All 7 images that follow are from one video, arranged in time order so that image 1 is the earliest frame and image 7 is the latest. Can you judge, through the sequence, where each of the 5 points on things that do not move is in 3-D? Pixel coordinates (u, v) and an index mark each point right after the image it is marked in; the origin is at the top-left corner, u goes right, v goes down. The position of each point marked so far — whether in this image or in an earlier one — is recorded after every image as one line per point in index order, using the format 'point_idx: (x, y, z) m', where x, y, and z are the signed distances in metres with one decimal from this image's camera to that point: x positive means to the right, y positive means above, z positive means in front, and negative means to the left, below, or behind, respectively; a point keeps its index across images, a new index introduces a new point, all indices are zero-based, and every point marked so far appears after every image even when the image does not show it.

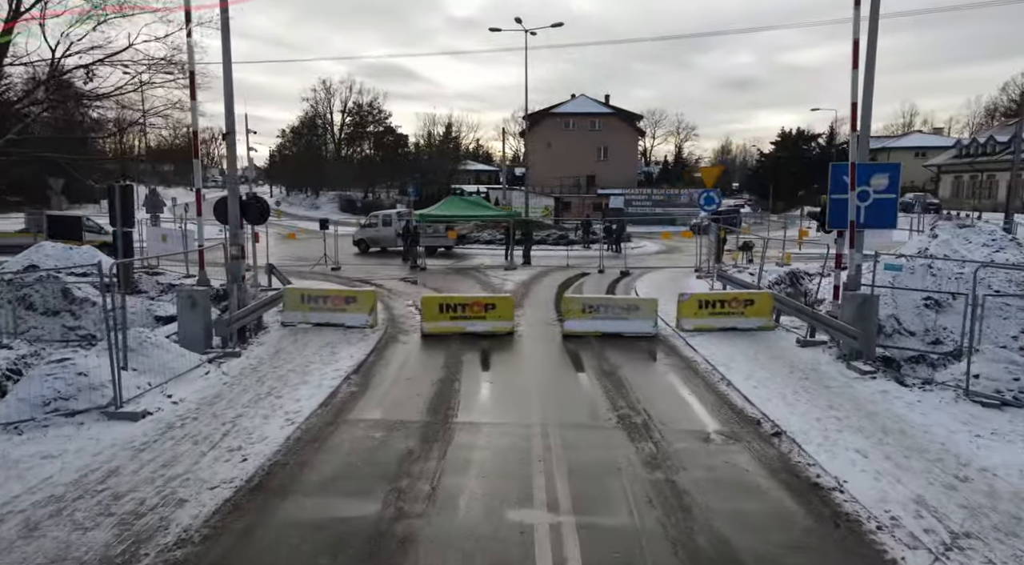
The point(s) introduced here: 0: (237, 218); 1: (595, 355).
0: (-4.6, +1.1, +11.3) m
1: (+1.5, -1.2, +11.8) m
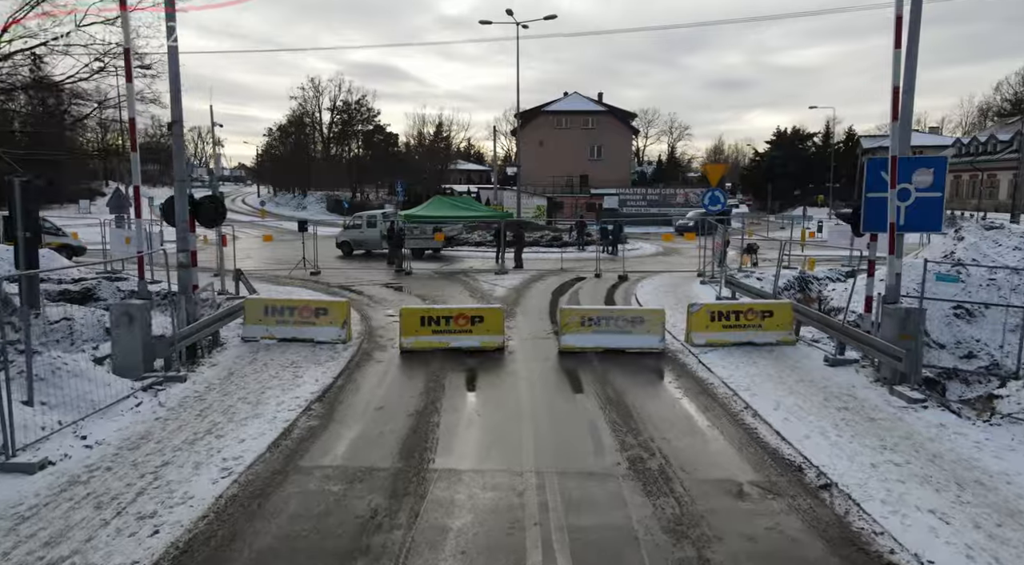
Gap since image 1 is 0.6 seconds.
0: (-4.7, +0.9, +9.9) m
1: (+1.3, -1.4, +10.5) m
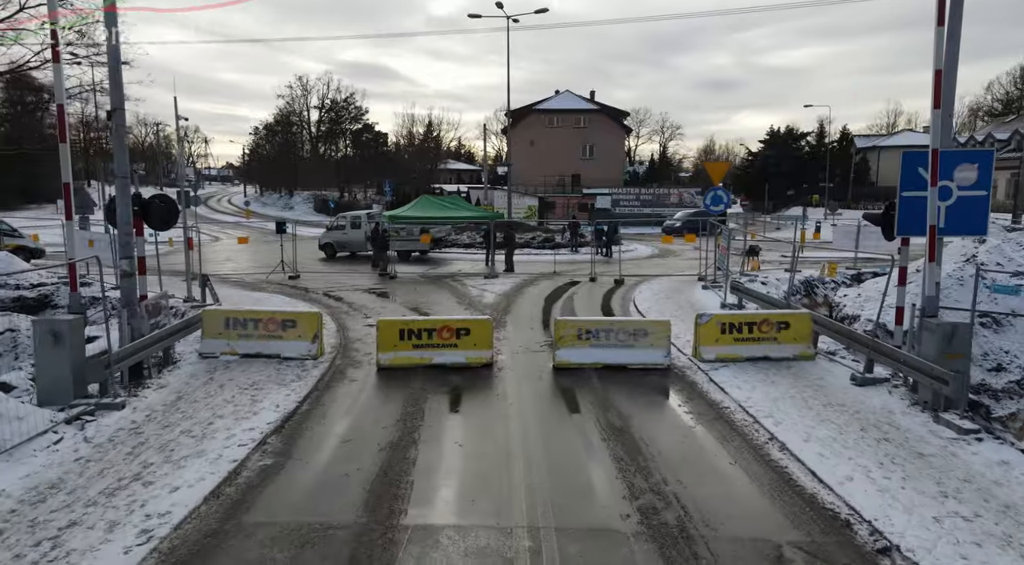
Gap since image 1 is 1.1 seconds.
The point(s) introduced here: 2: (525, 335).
0: (-4.9, +0.8, +8.7) m
1: (+1.2, -1.5, +9.3) m
2: (+0.3, -1.0, +12.7) m
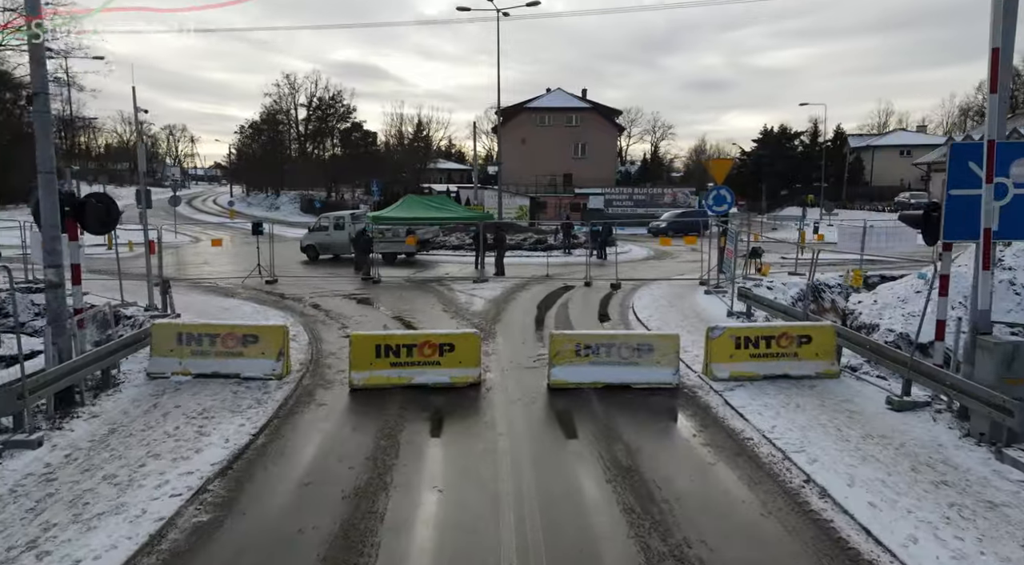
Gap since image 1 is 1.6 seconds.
0: (-5.0, +0.6, +7.5) m
1: (+1.0, -1.6, +8.2) m
2: (+0.1, -1.1, +11.6) m
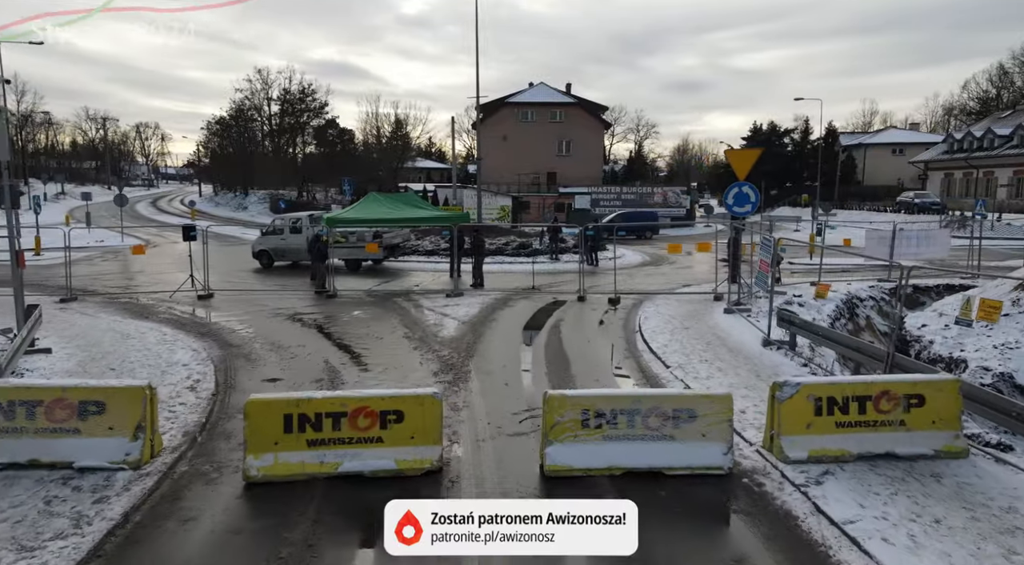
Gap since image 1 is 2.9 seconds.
0: (-5.2, +0.3, +4.3) m
1: (+0.8, -2.0, +5.2) m
2: (-0.2, -1.5, +8.6) m
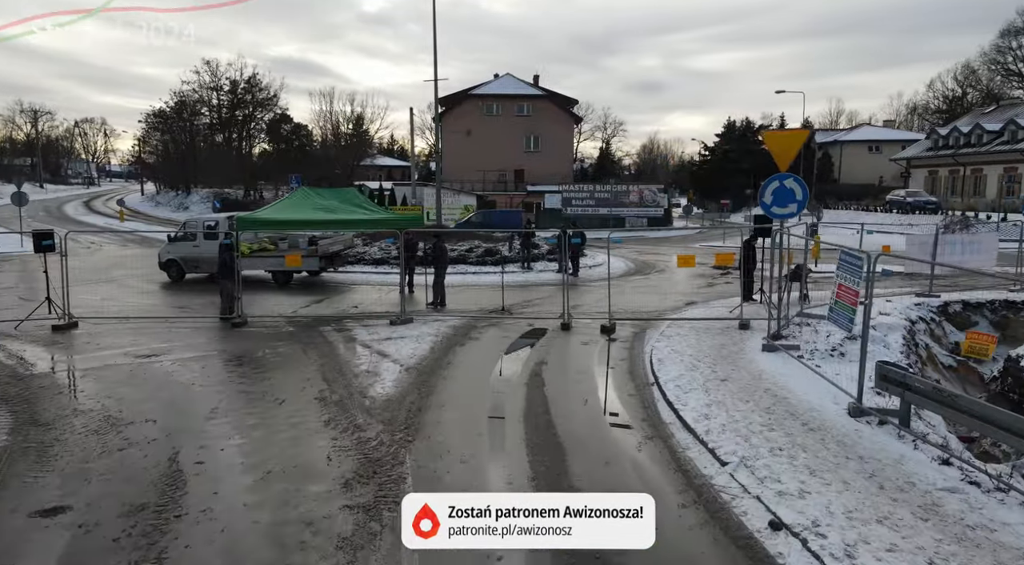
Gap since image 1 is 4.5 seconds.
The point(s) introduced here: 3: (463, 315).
0: (-5.2, -0.2, +0.2) m
1: (+0.7, -2.4, +1.4) m
2: (-0.5, -1.9, +4.7) m
3: (-1.0, -0.7, +14.1) m
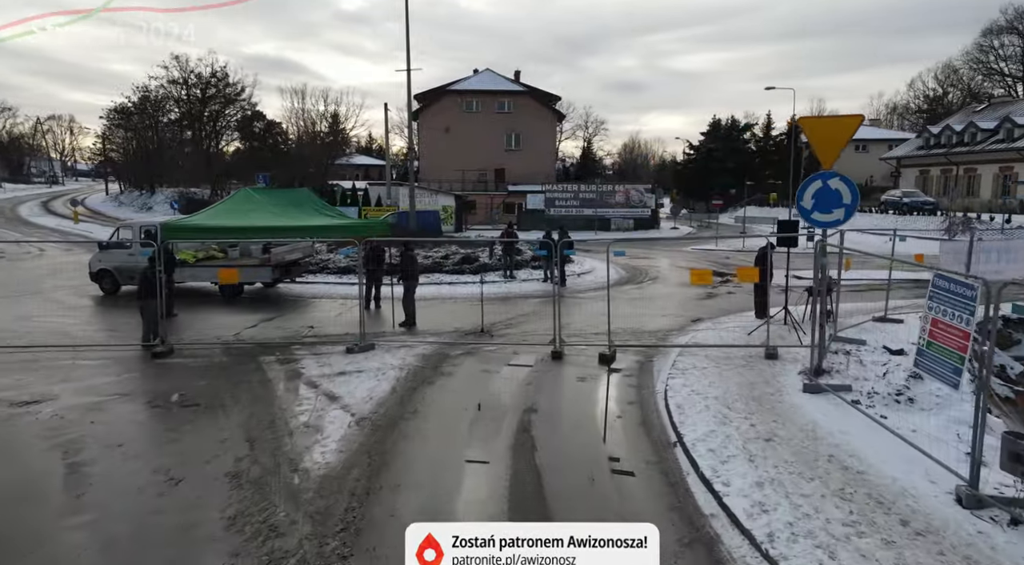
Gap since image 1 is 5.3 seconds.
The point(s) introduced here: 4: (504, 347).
0: (-5.2, -0.5, -2.1) m
1: (+0.8, -2.7, -0.7) m
2: (-0.5, -2.2, +2.5) m
3: (-1.4, -1.0, +12.0) m
4: (-0.2, -1.1, +11.3) m
